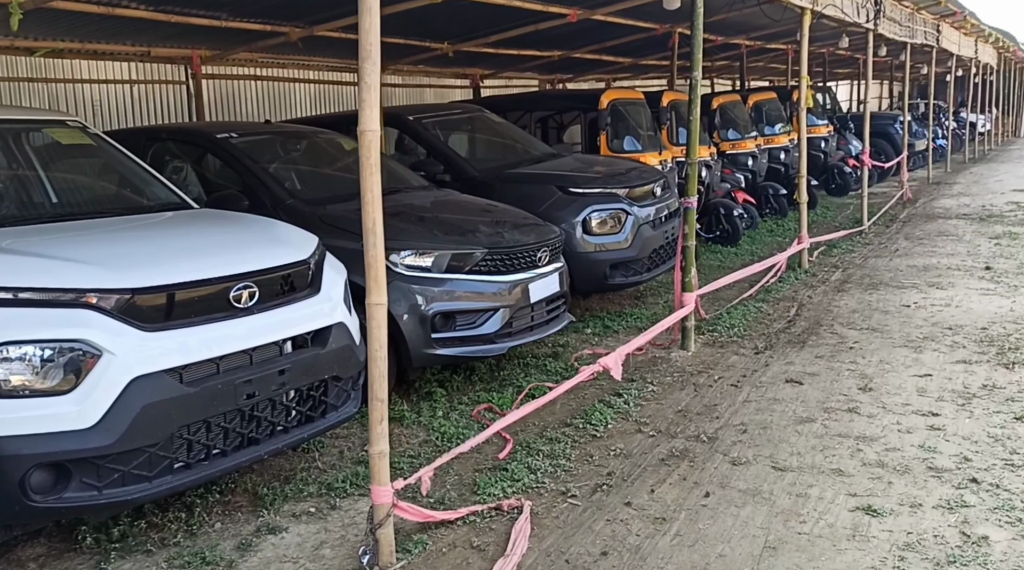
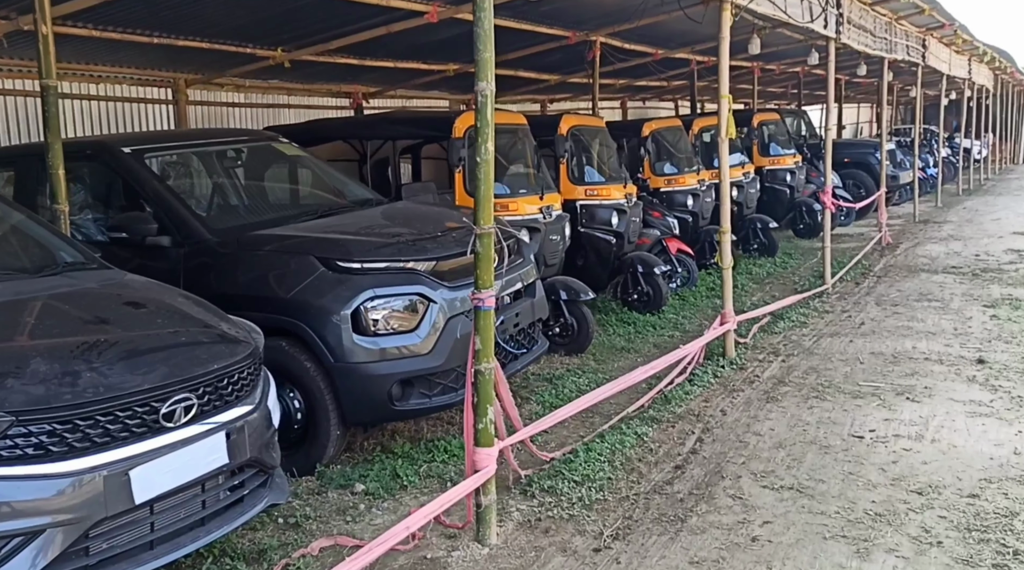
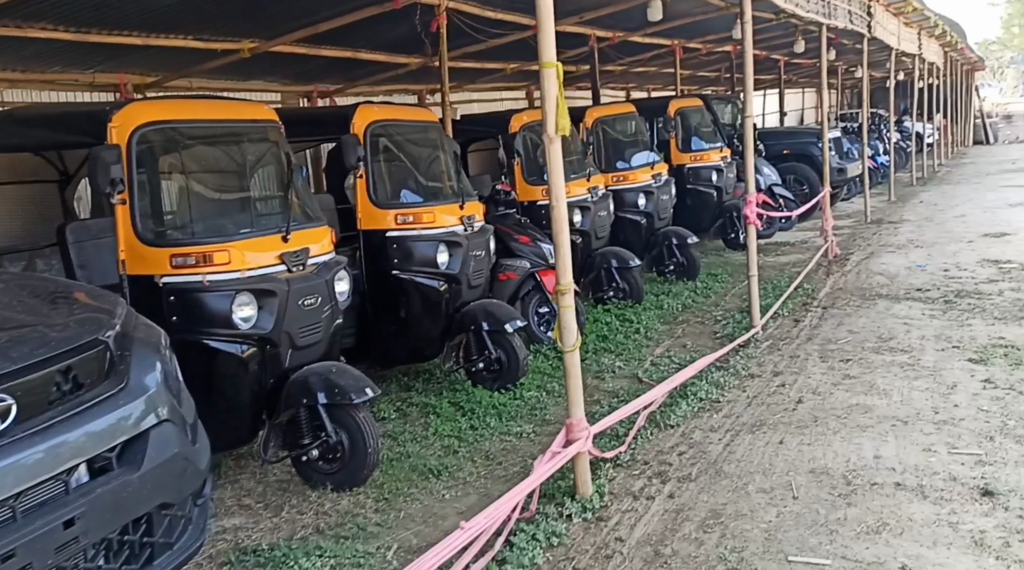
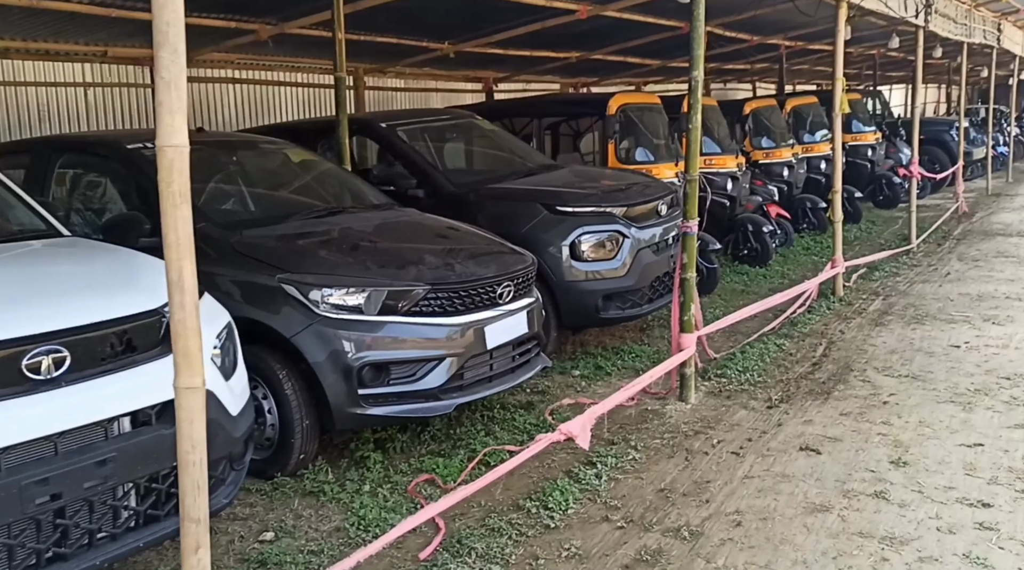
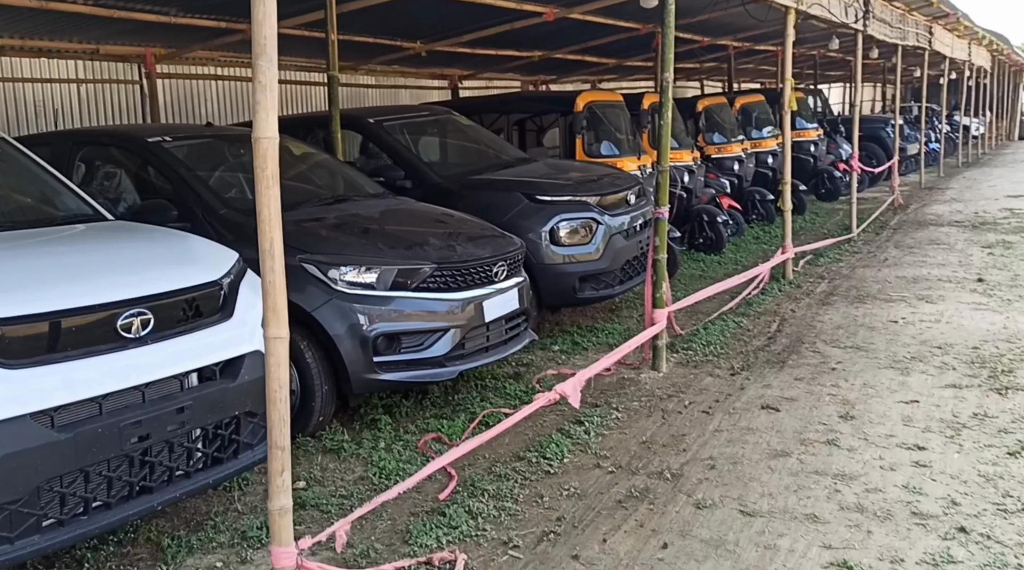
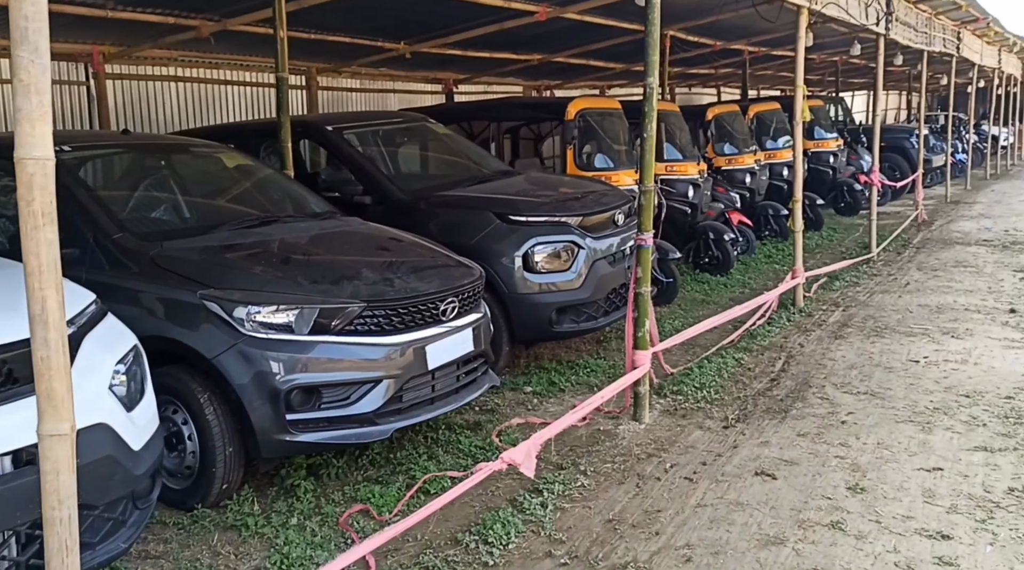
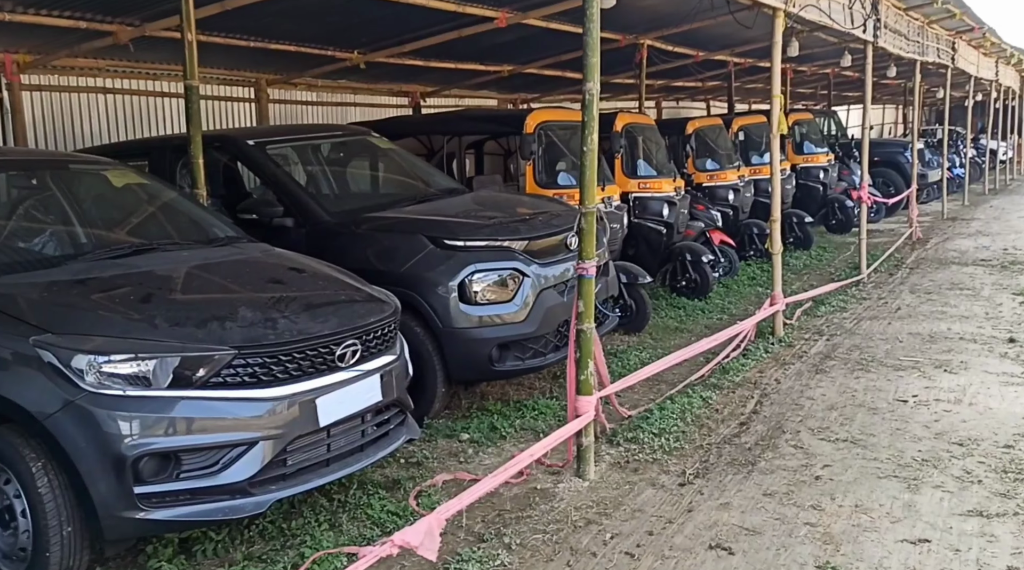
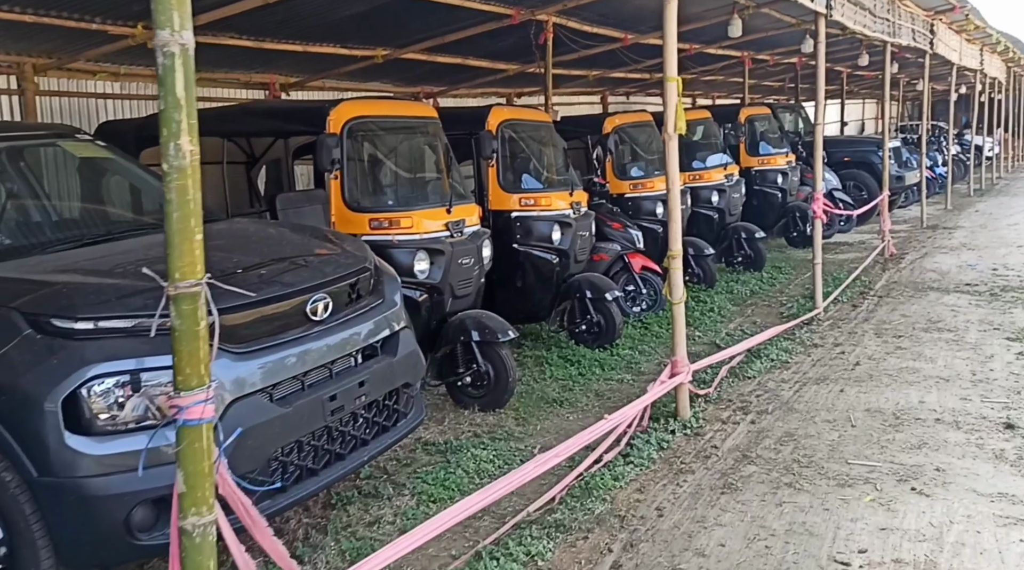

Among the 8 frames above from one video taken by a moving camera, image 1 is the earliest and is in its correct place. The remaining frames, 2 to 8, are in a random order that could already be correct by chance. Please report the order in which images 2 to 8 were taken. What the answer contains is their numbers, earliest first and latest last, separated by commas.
5, 4, 6, 7, 2, 8, 3
